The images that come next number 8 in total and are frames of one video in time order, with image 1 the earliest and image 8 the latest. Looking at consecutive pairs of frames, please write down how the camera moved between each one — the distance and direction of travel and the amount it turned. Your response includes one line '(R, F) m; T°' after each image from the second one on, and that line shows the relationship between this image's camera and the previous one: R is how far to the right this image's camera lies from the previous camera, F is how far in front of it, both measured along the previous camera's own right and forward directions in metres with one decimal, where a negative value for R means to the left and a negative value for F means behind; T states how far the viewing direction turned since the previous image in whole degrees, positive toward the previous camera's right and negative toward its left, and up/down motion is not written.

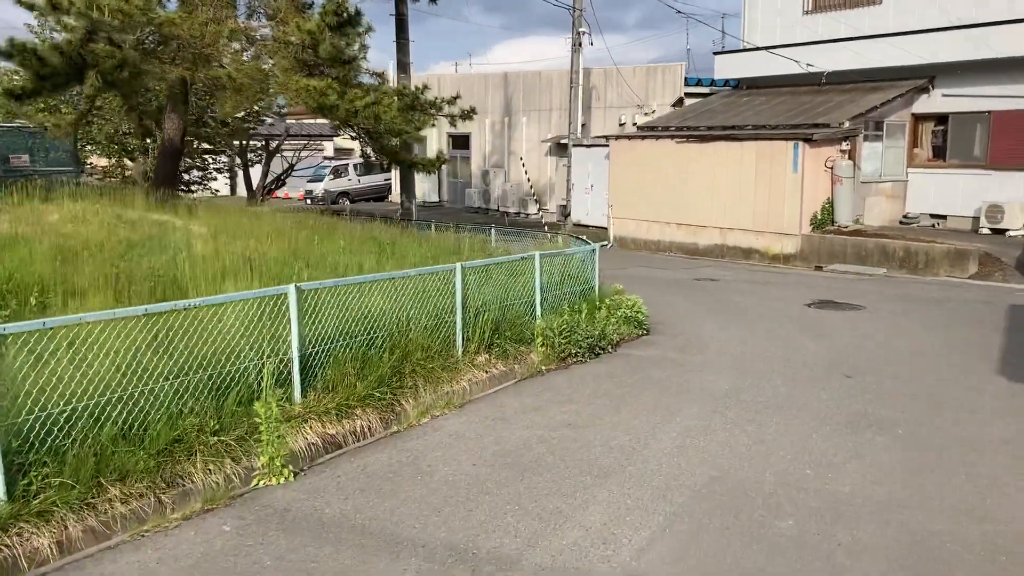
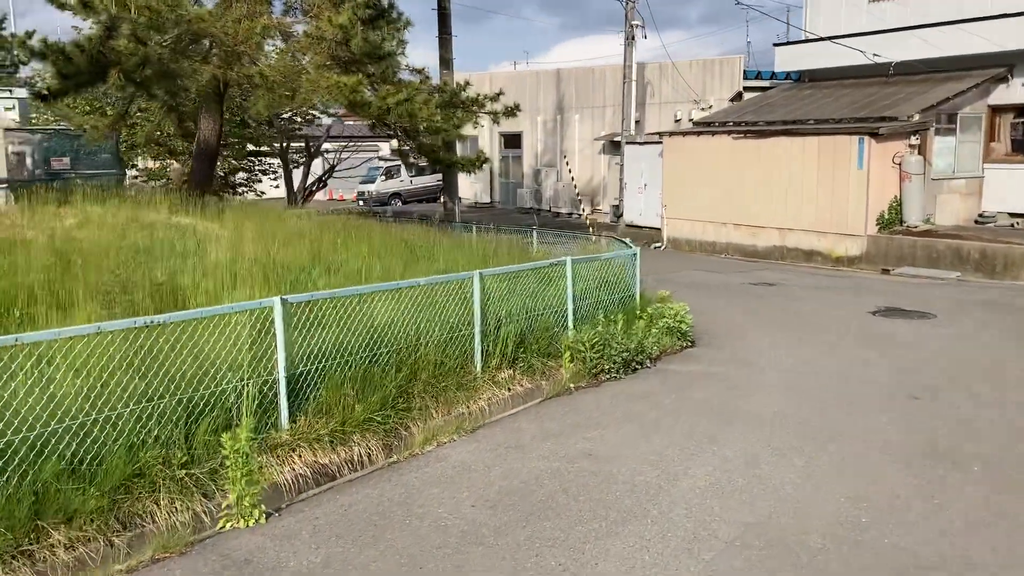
(+0.2, +0.6) m; -4°
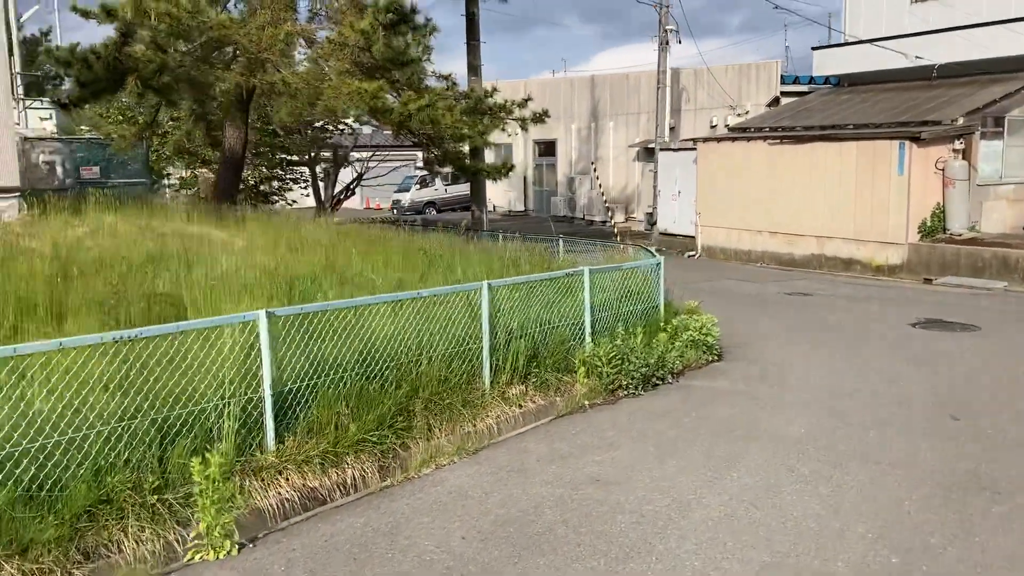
(+0.2, +0.3) m; -2°
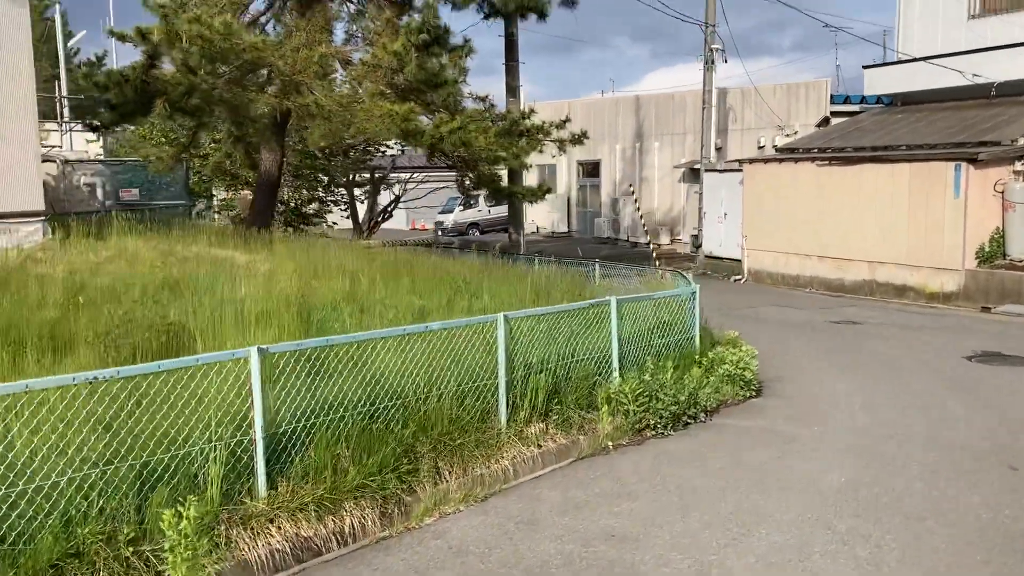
(+0.2, +0.3) m; -3°
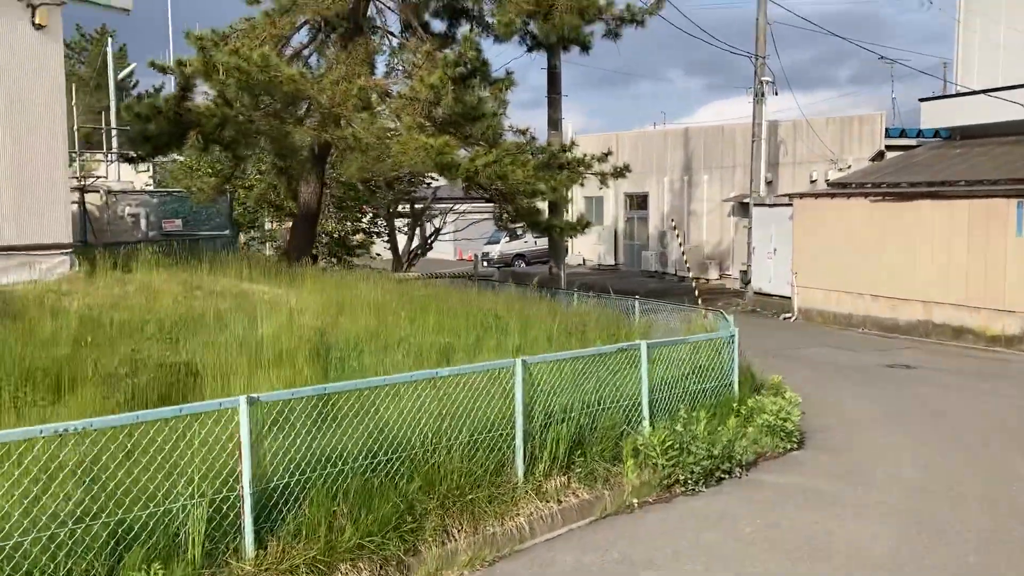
(+0.2, +0.3) m; -3°
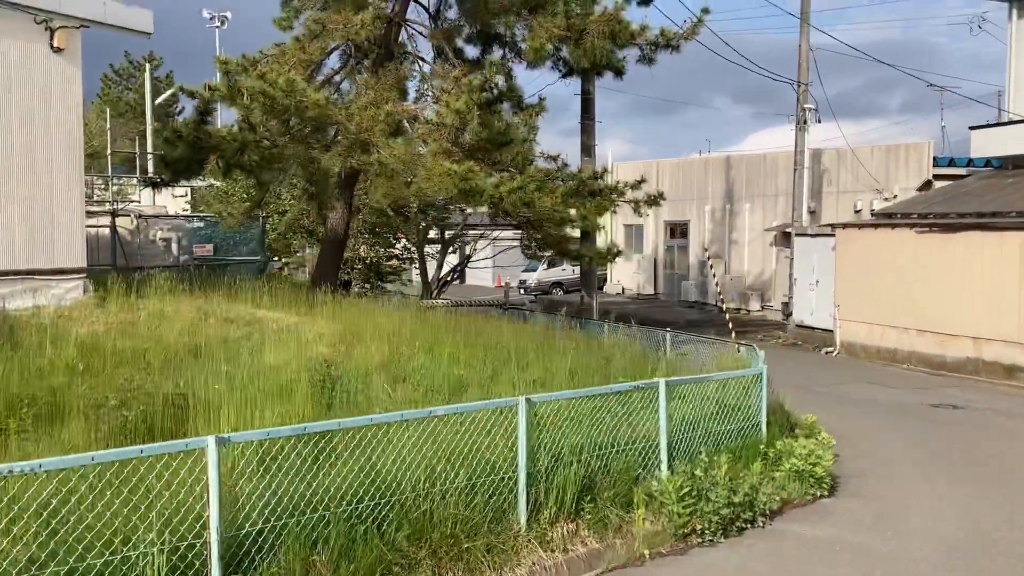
(+0.2, +0.3) m; -3°
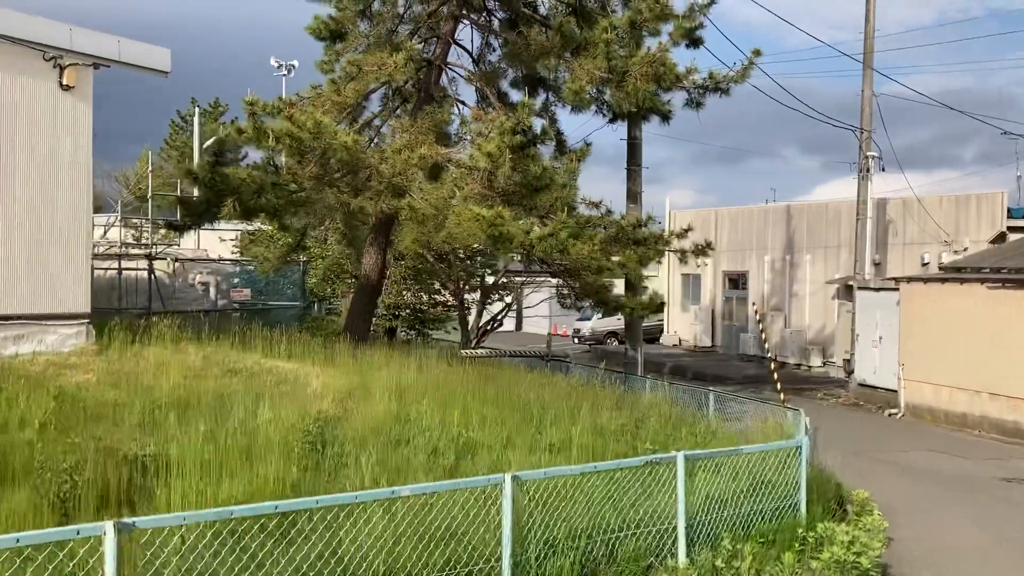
(+0.3, +0.6) m; -4°
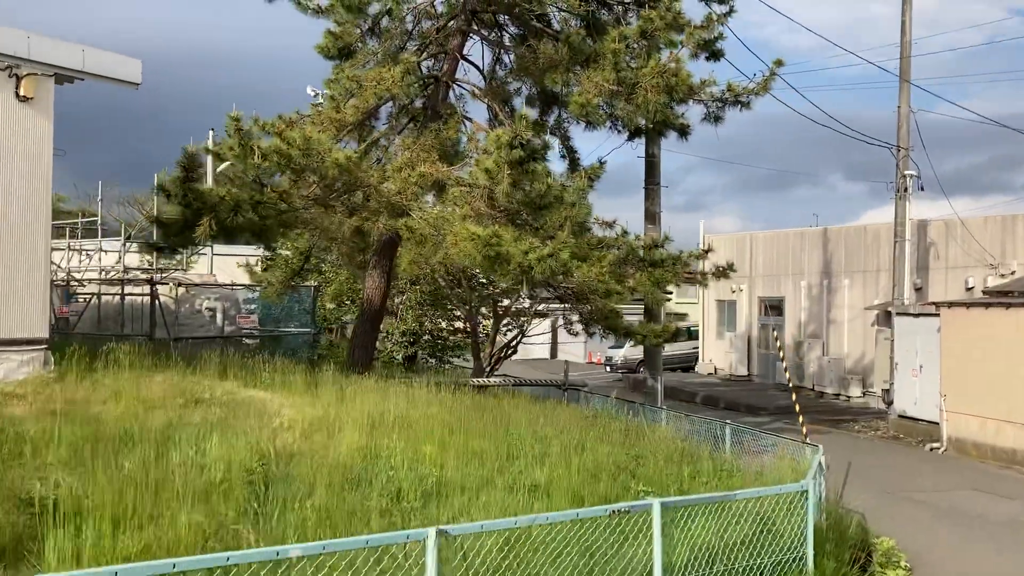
(+0.4, +0.6) m; -3°
